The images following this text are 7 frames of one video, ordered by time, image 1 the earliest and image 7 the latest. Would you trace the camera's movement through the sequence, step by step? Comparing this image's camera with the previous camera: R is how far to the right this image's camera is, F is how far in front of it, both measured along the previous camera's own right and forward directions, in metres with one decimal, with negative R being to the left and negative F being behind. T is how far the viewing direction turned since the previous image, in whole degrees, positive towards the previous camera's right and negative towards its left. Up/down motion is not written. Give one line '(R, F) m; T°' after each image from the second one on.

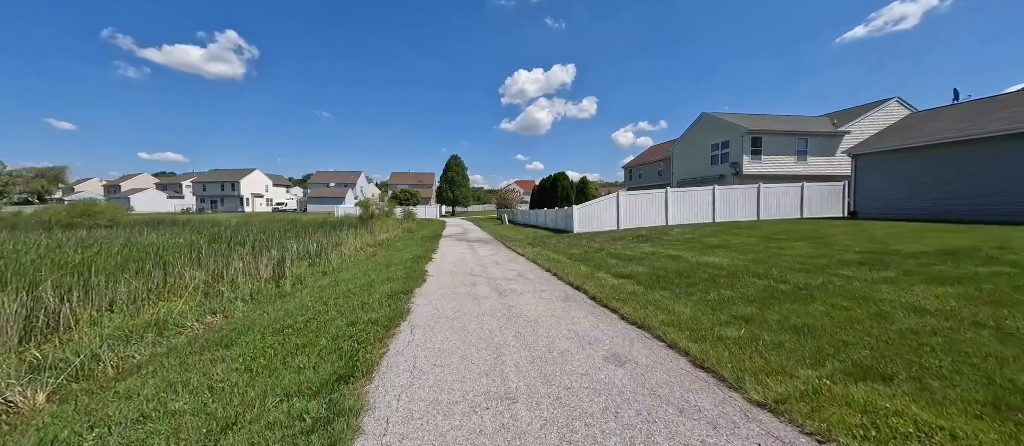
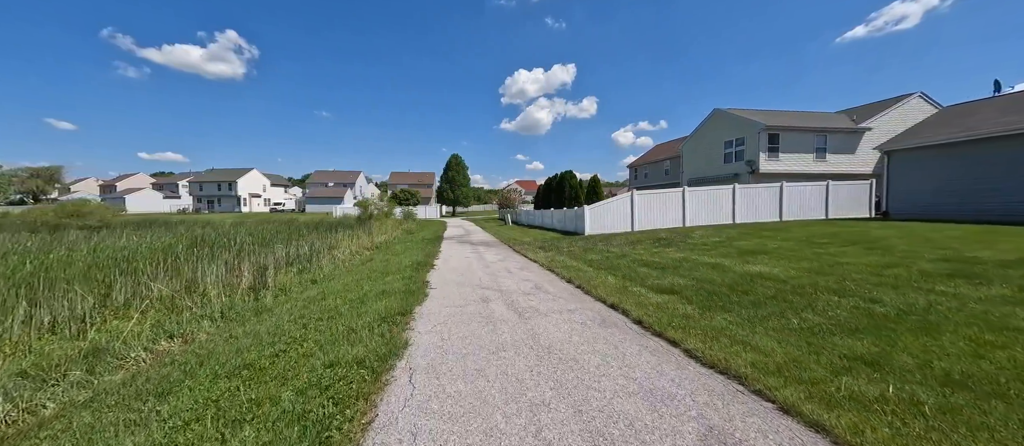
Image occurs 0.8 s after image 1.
(-0.3, +1.0) m; 0°
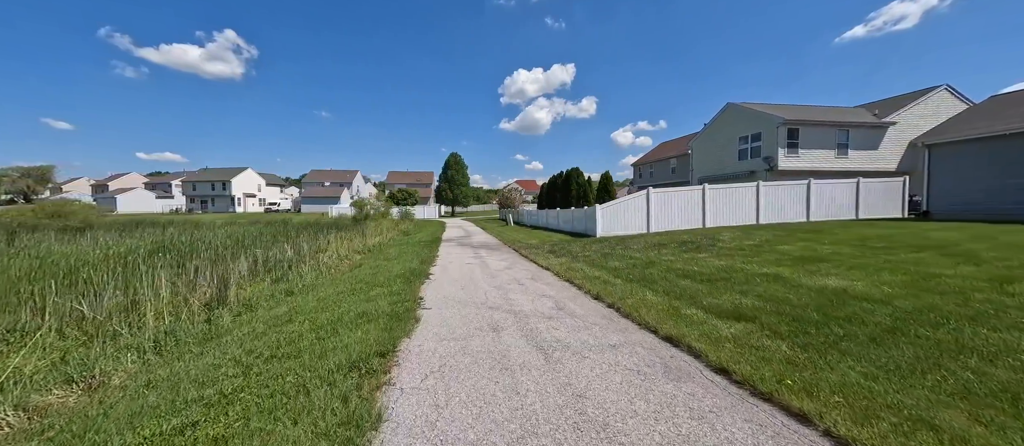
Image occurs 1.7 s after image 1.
(-0.2, +1.2) m; 0°
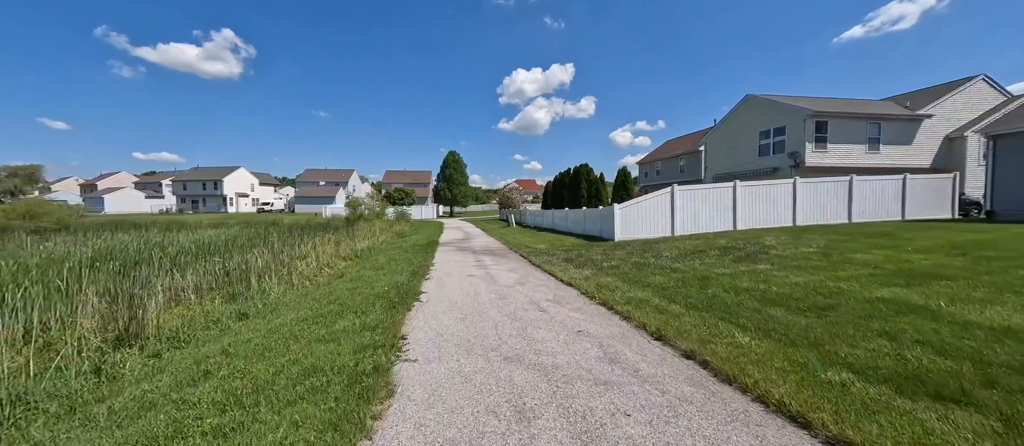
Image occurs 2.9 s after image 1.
(-0.2, +1.5) m; 0°
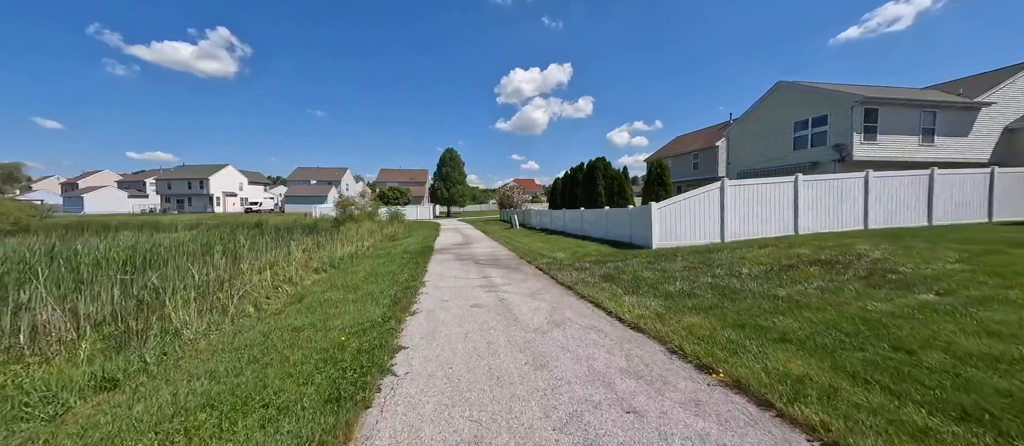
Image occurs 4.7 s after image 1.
(-0.4, +2.2) m; 0°
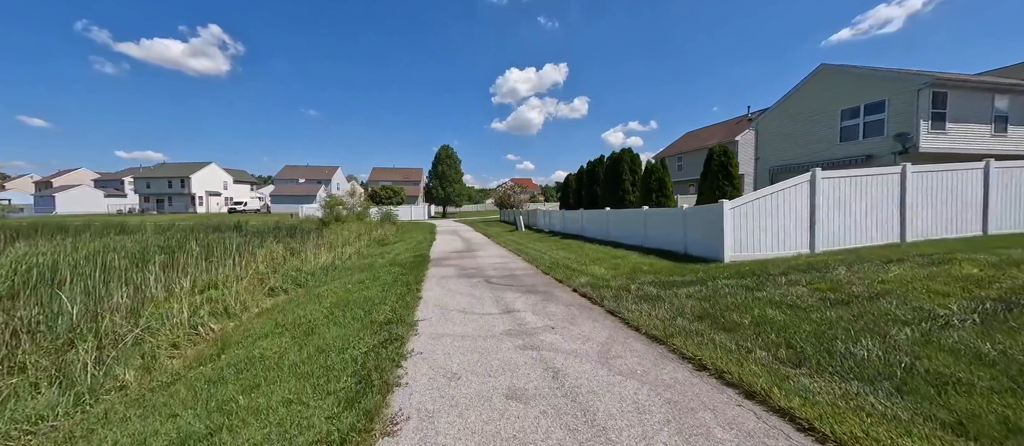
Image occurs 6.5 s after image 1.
(-0.5, +2.3) m; +1°
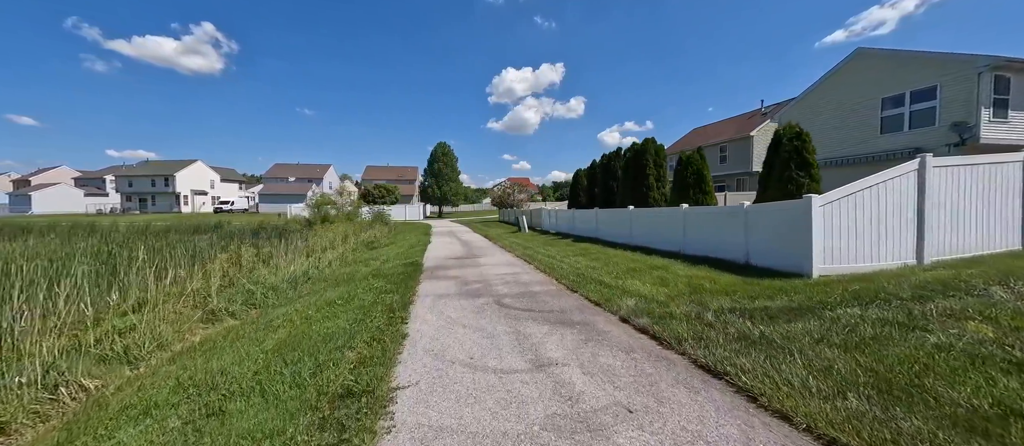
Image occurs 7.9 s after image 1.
(-0.3, +1.7) m; +1°
